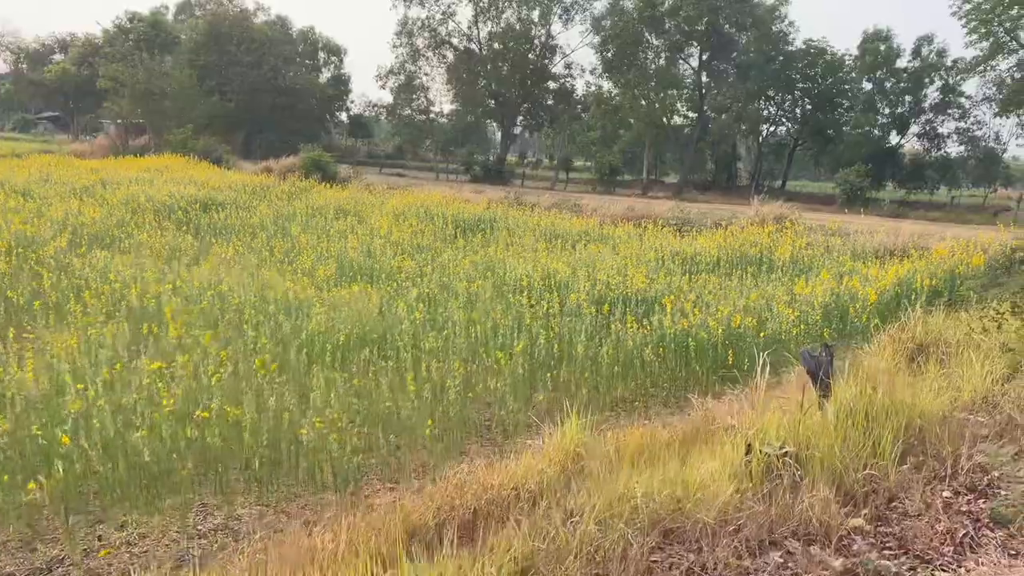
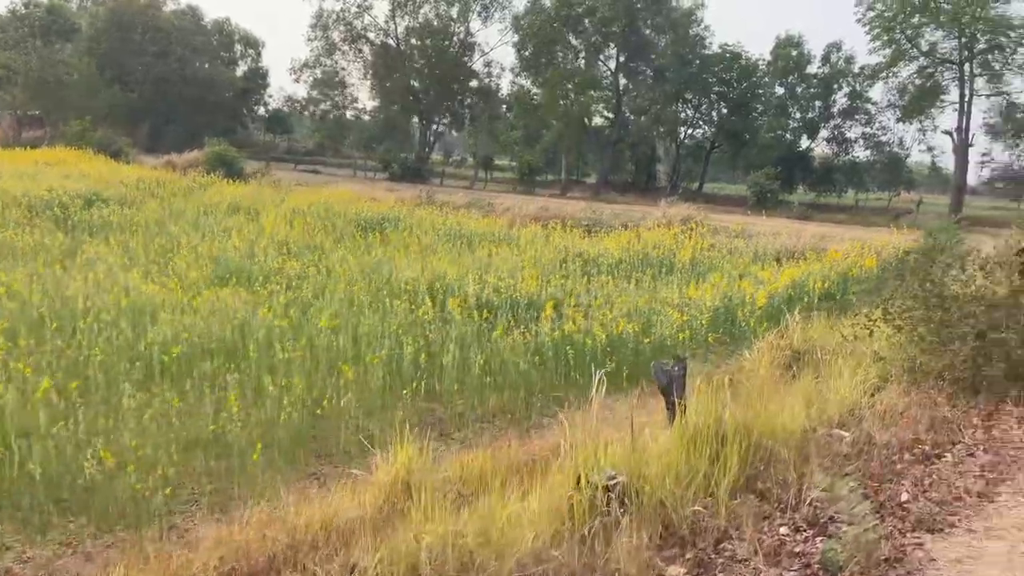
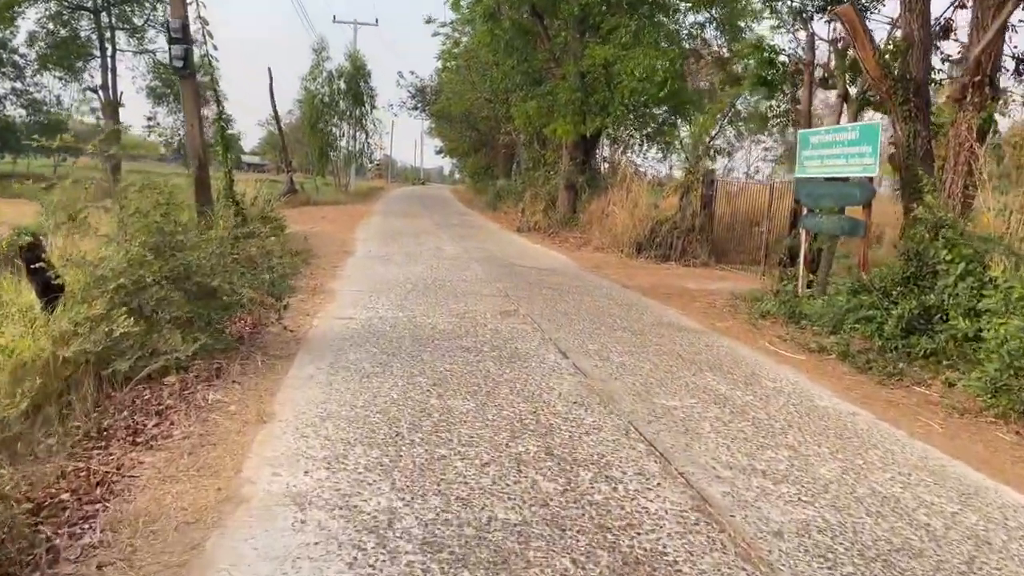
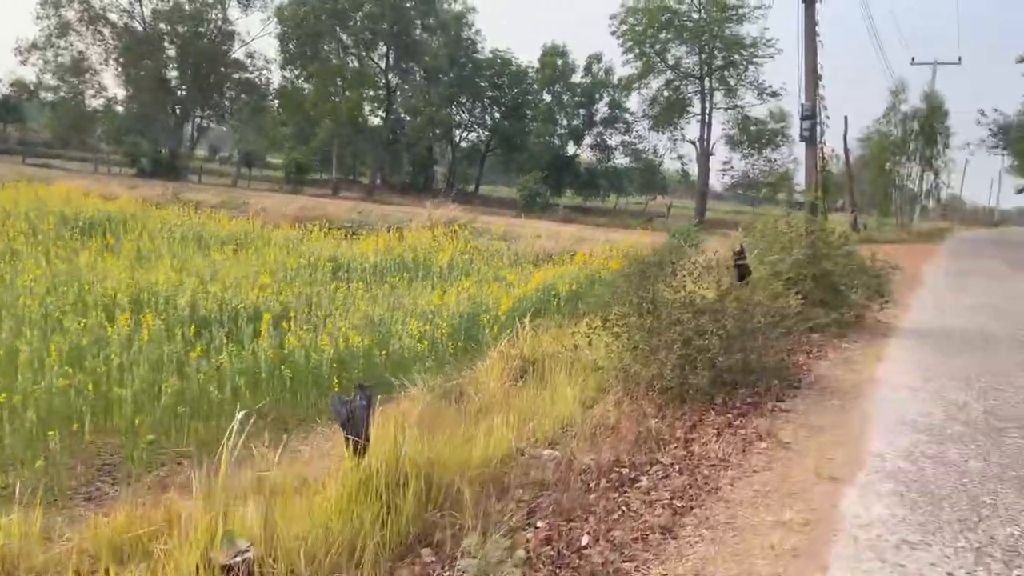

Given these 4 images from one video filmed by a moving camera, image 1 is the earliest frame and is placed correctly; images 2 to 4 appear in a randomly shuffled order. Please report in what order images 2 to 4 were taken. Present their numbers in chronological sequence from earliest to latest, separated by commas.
2, 4, 3
